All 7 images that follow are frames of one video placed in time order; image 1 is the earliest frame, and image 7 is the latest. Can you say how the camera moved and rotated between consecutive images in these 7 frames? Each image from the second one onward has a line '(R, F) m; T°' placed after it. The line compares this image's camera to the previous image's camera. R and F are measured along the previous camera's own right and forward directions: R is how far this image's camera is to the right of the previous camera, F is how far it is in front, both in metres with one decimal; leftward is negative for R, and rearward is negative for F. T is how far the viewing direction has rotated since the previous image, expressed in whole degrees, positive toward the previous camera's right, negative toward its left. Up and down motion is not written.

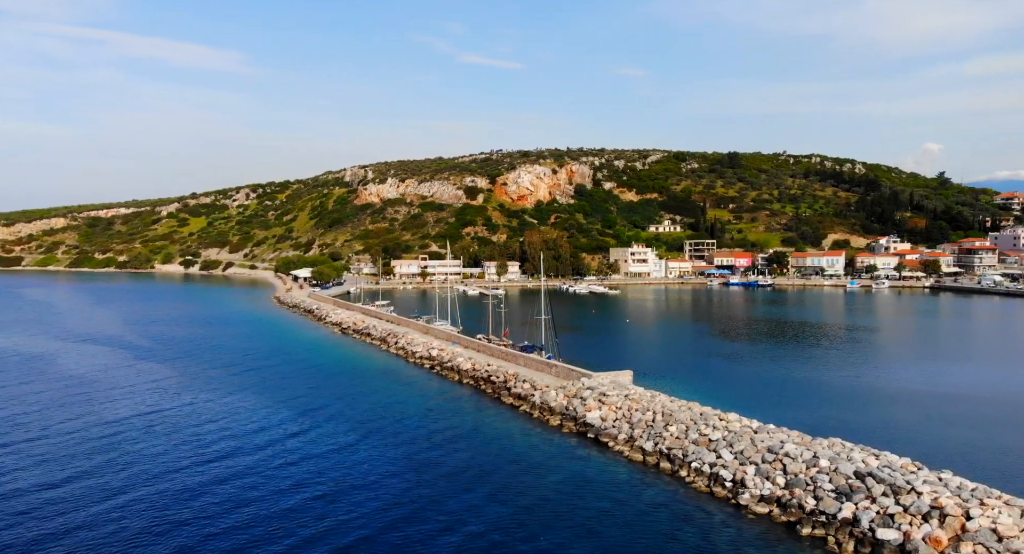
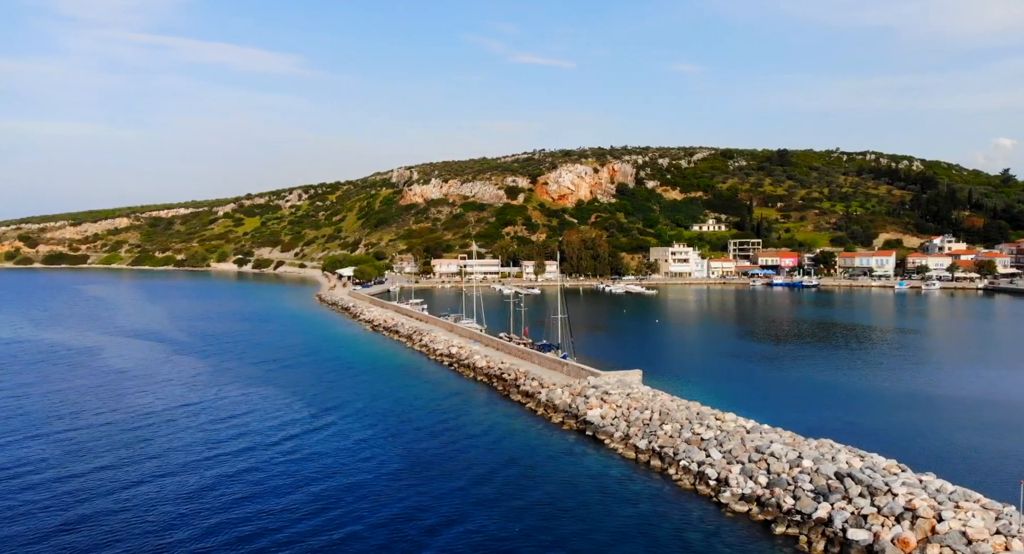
(+1.2, -0.3) m; -4°
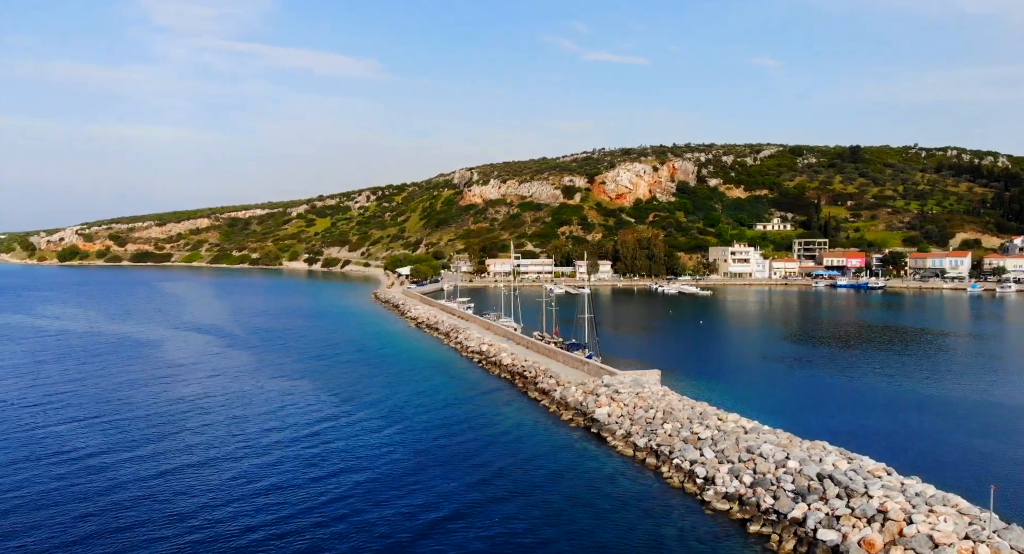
(+1.5, -0.4) m; -5°
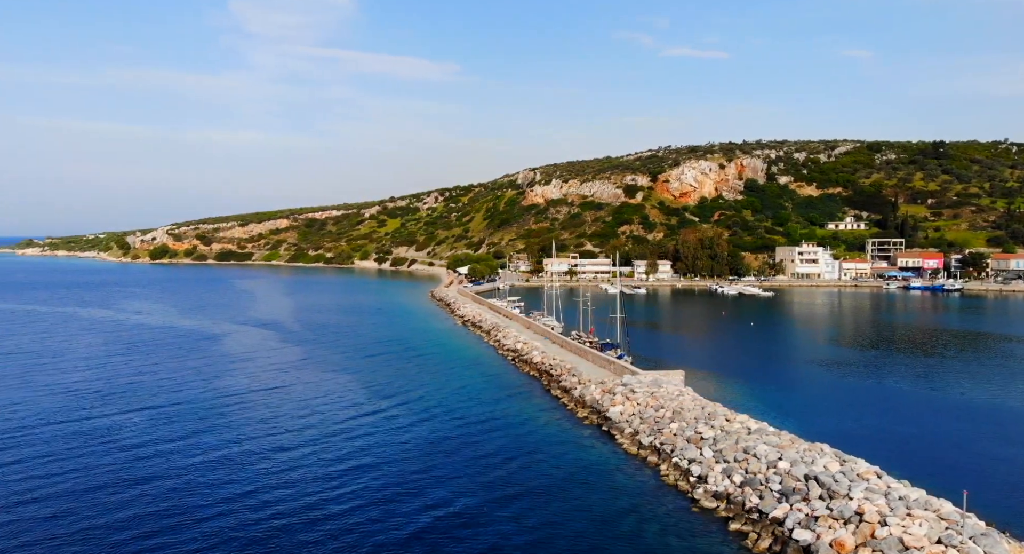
(+1.4, -0.4) m; -5°
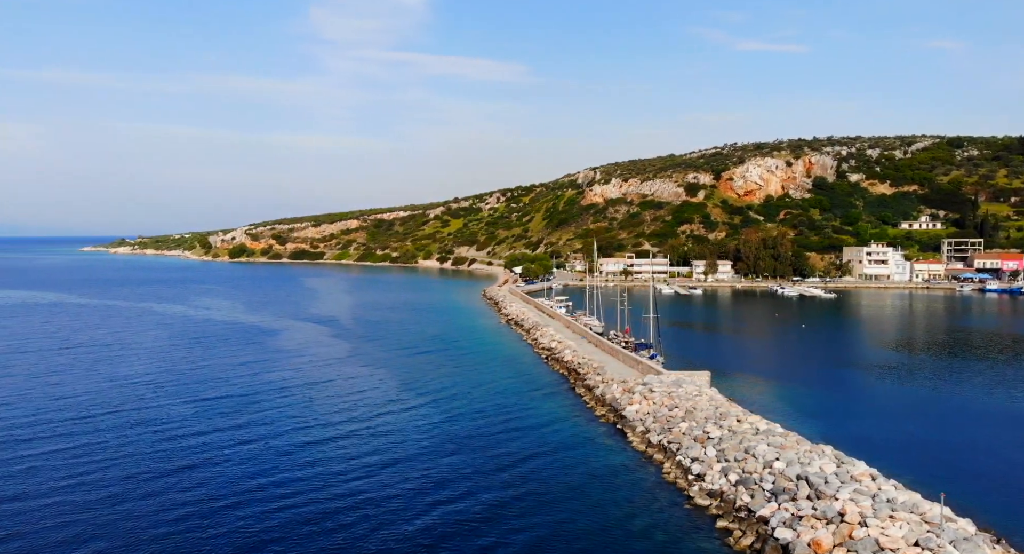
(+1.3, -0.4) m; -5°
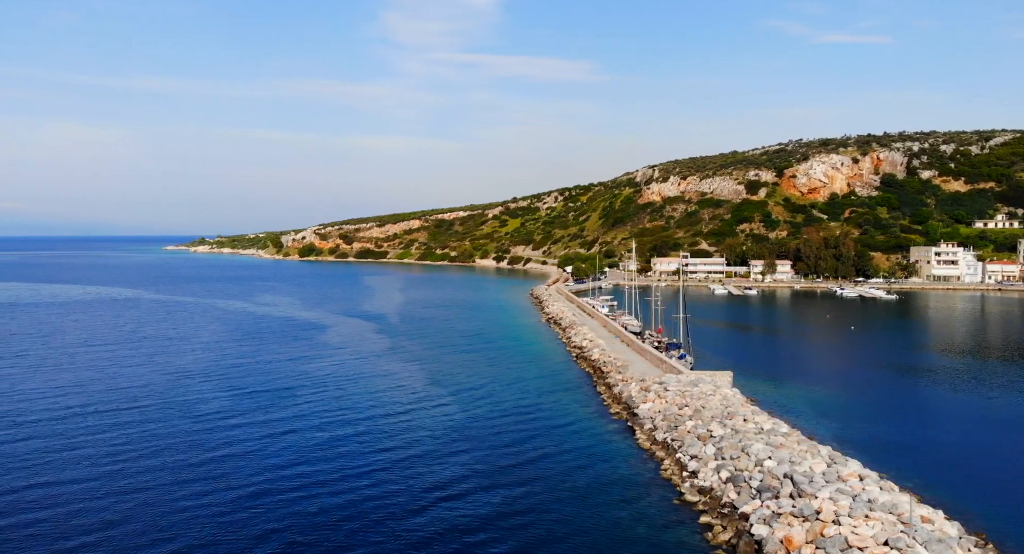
(+1.3, -0.4) m; -5°
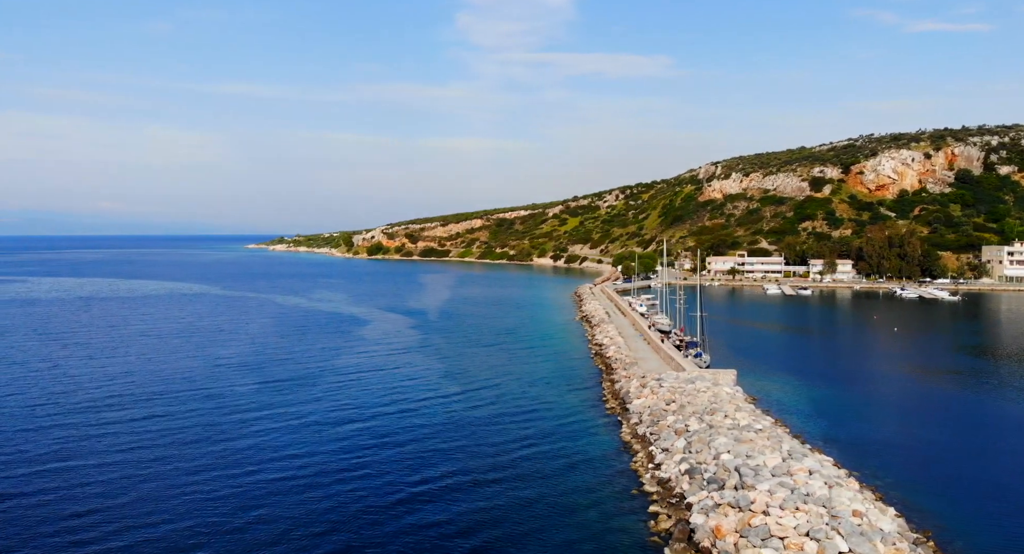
(+1.9, -0.6) m; -5°
